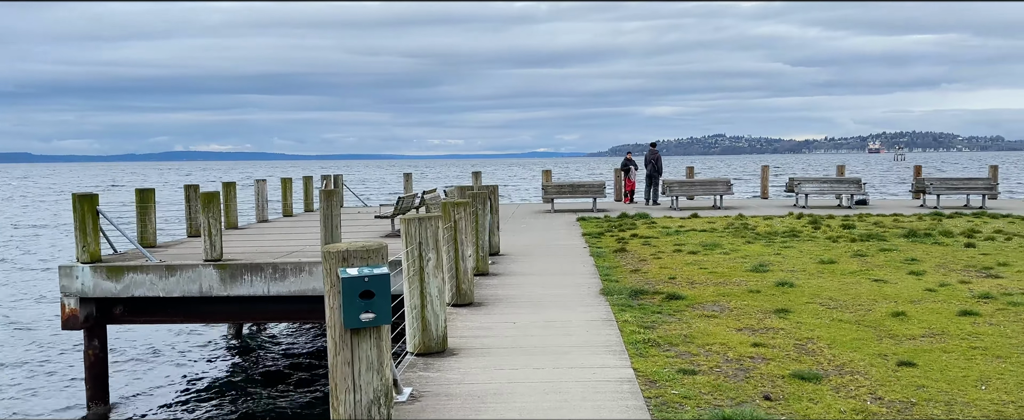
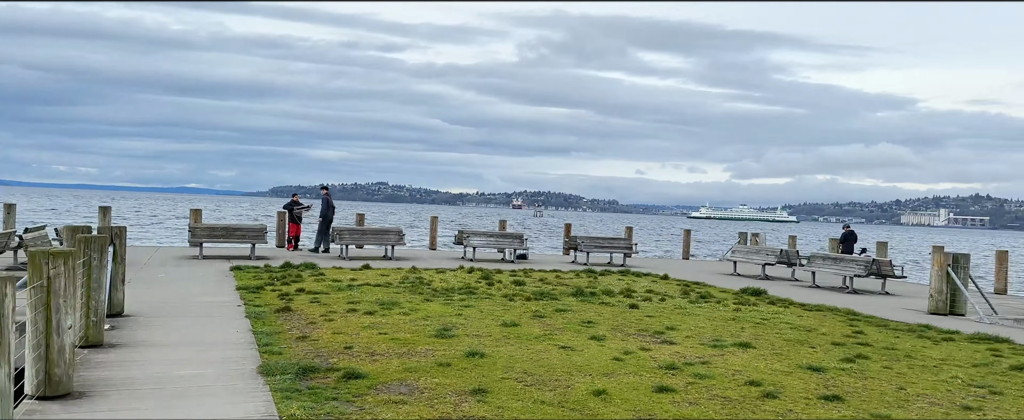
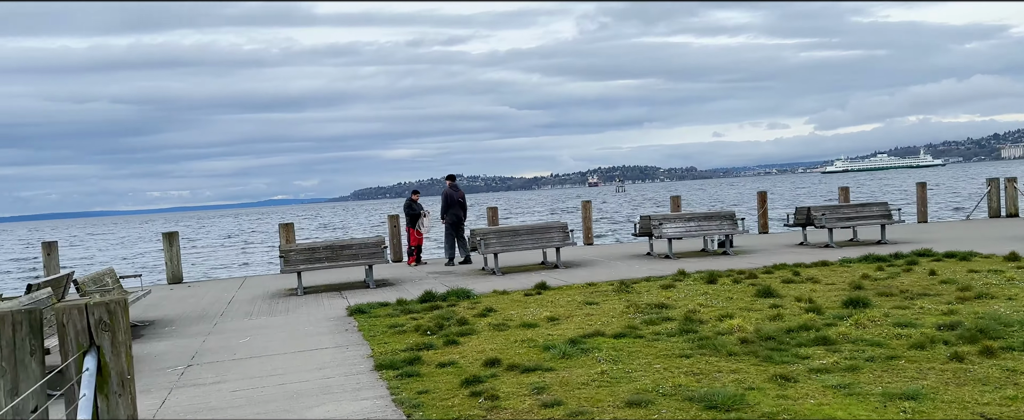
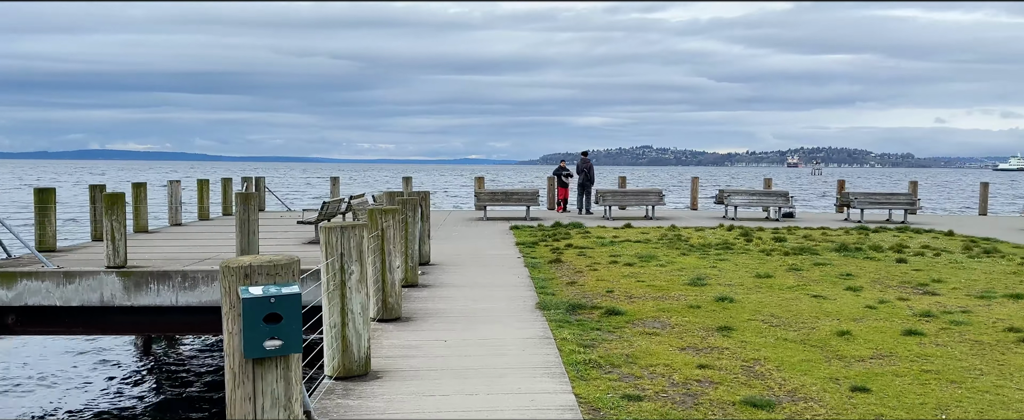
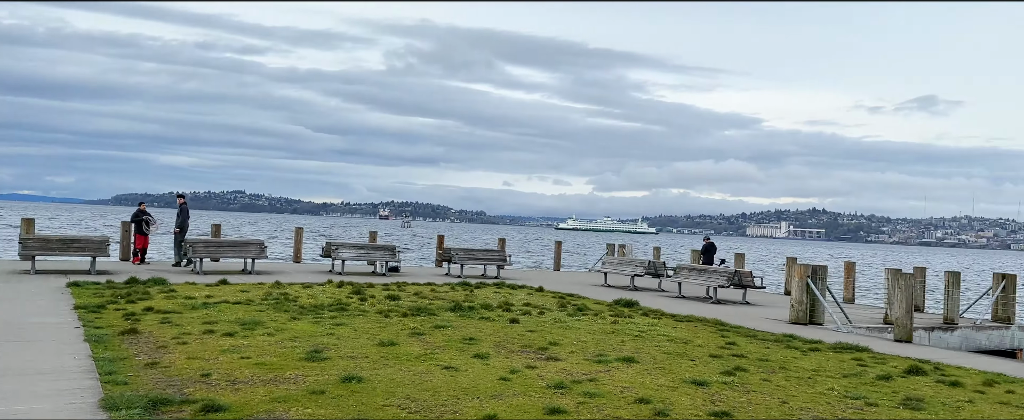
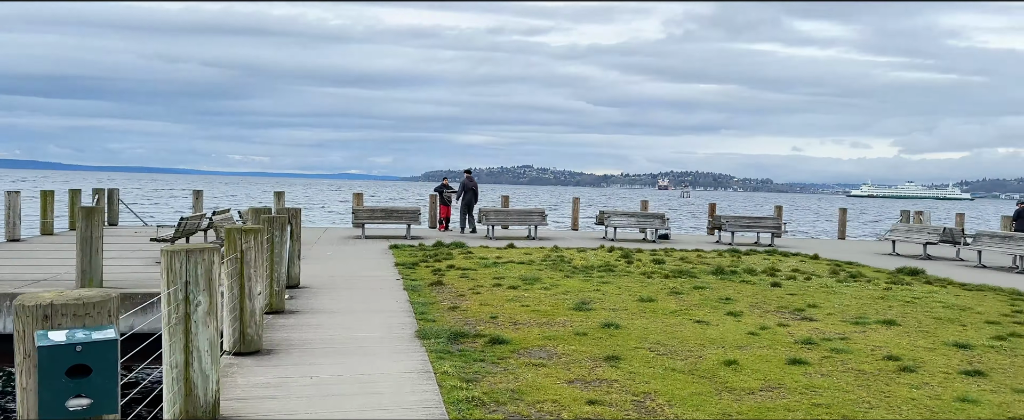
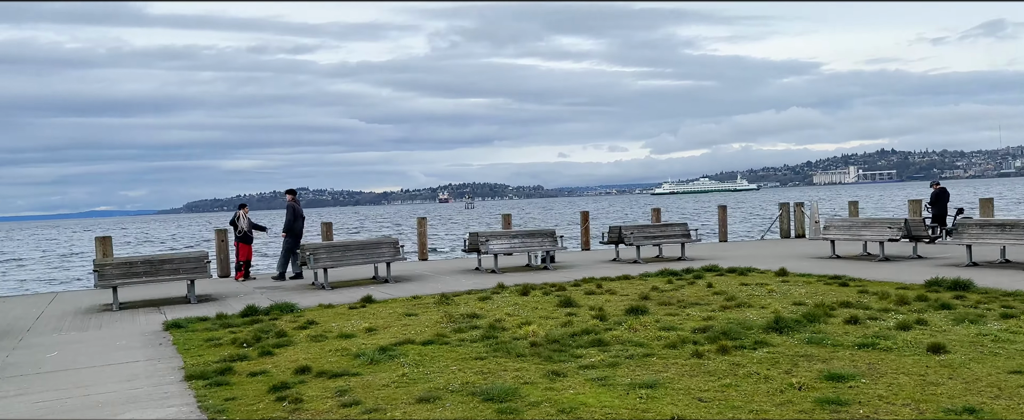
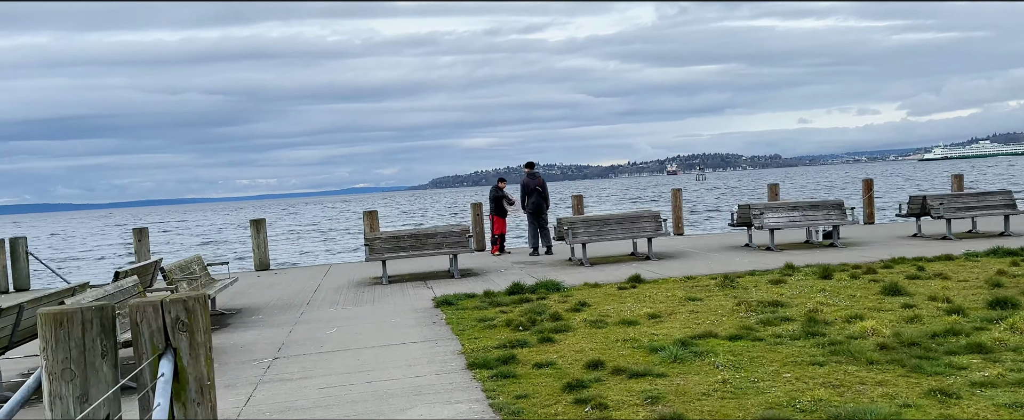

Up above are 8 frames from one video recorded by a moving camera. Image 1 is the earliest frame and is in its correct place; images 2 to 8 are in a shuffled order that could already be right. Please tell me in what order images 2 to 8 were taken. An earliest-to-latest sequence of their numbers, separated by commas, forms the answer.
4, 6, 2, 5, 7, 3, 8
